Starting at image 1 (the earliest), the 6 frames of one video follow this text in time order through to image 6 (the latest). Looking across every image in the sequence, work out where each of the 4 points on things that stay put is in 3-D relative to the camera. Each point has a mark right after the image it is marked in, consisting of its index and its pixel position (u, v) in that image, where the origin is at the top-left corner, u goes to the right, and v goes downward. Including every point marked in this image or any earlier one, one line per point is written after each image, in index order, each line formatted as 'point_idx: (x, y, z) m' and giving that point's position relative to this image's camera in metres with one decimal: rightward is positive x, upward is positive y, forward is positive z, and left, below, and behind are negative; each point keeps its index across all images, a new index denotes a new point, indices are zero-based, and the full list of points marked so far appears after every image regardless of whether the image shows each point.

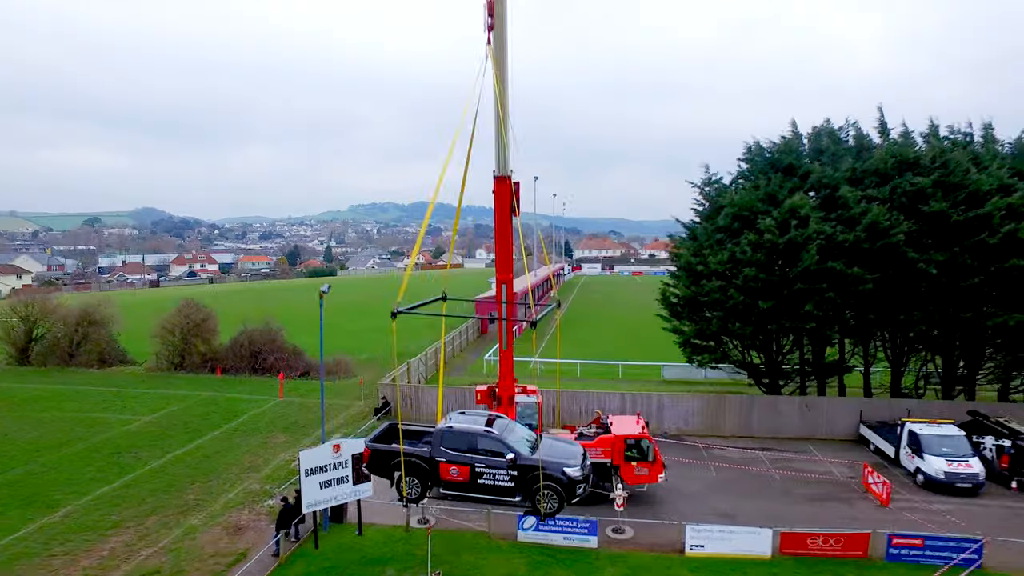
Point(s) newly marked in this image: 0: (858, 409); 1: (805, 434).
0: (+10.8, -3.7, +19.3) m
1: (+9.3, -4.6, +19.6) m
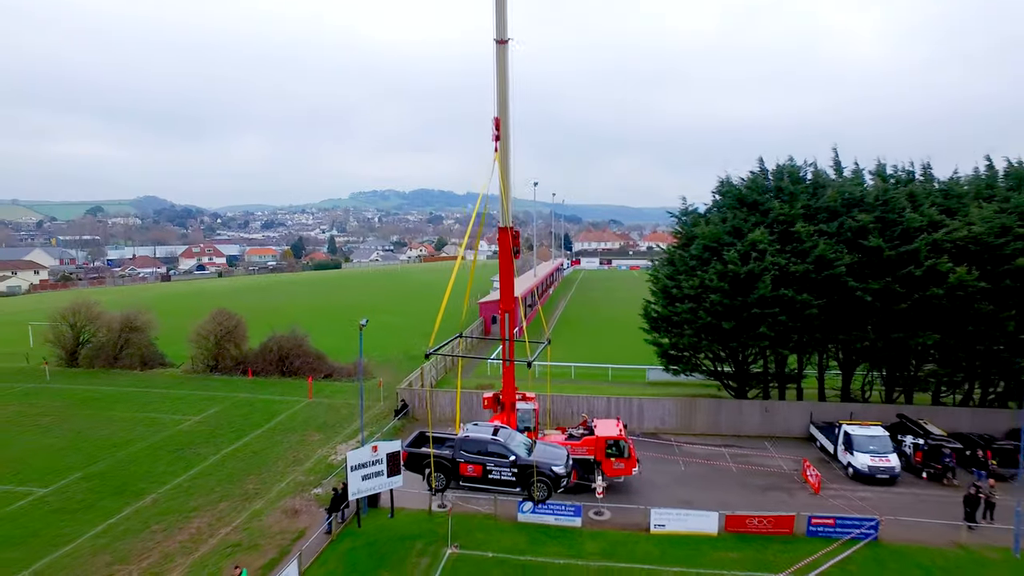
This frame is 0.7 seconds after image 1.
0: (+10.8, -4.5, +22.7) m
1: (+9.4, -5.3, +23.1) m
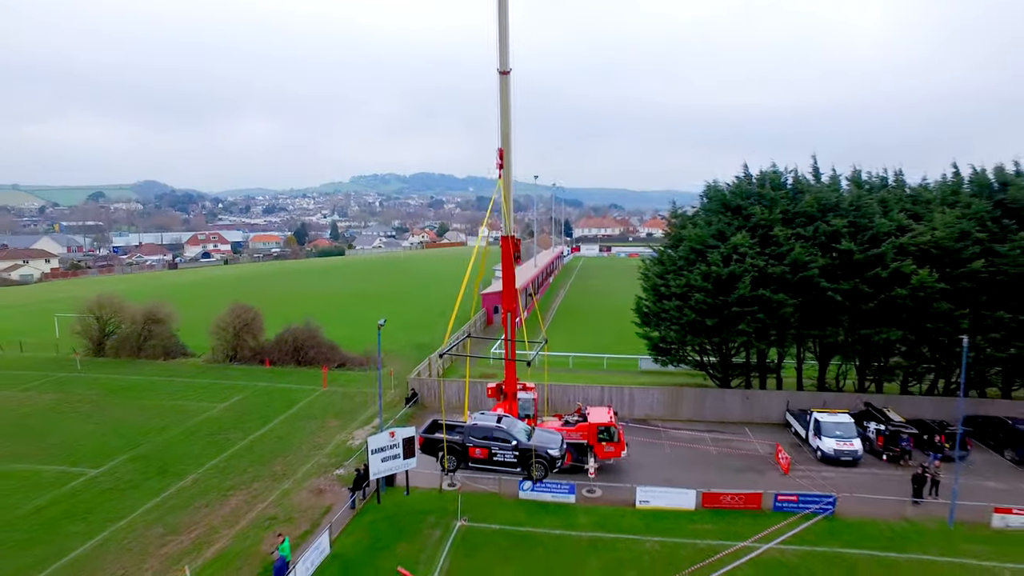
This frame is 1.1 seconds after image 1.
0: (+10.9, -4.4, +24.8) m
1: (+9.5, -5.3, +25.2) m
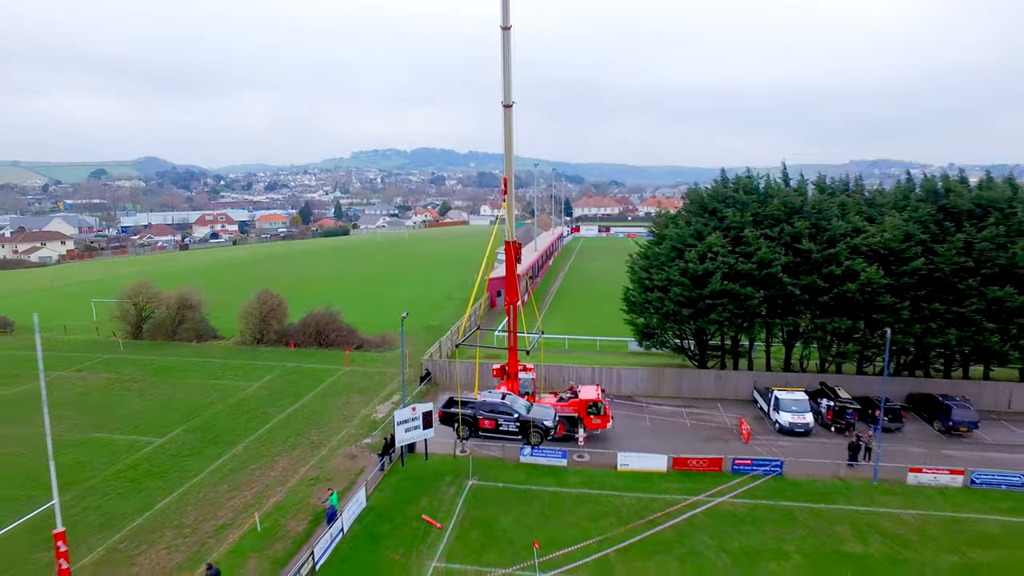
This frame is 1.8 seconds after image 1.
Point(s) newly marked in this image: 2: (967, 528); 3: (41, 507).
0: (+11.0, -4.1, +28.4) m
1: (+9.6, -5.0, +28.8) m
2: (+13.3, -7.0, +18.1) m
3: (-14.8, -7.0, +19.7) m
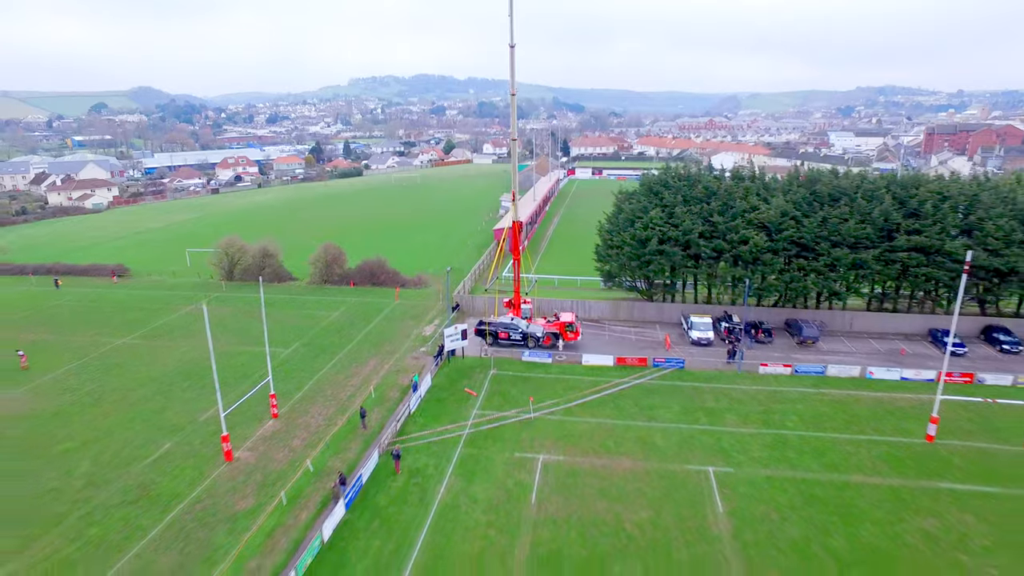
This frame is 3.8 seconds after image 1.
0: (+11.3, -1.4, +41.4) m
1: (+9.9, -2.2, +41.9) m
2: (+13.6, -5.4, +31.5) m
3: (-14.5, -5.3, +33.2) m
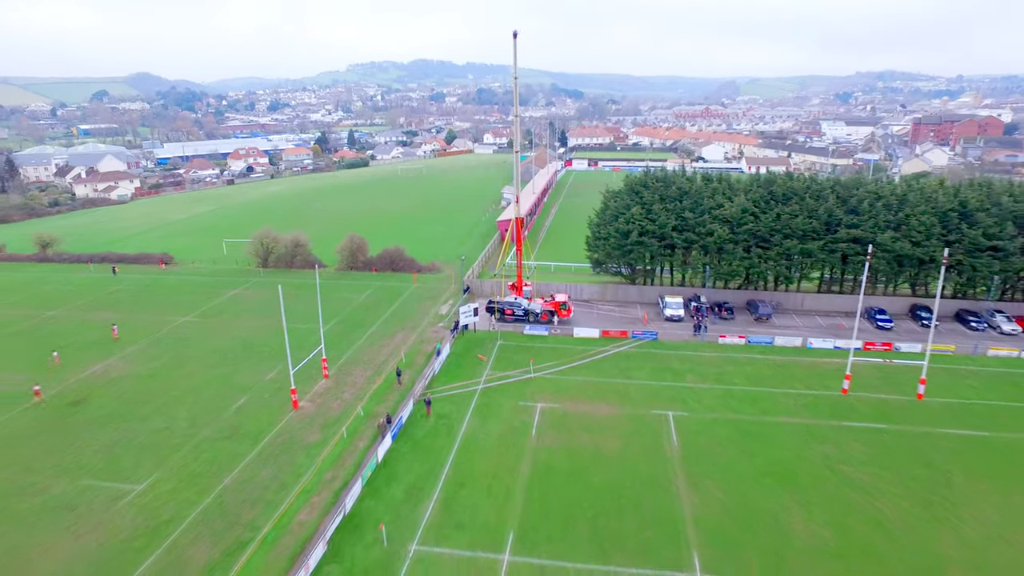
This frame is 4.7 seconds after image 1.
0: (+11.5, -0.2, +48.6) m
1: (+10.1, -1.0, +49.1) m
2: (+13.8, -4.5, +38.8) m
3: (-14.3, -4.3, +40.5) m
